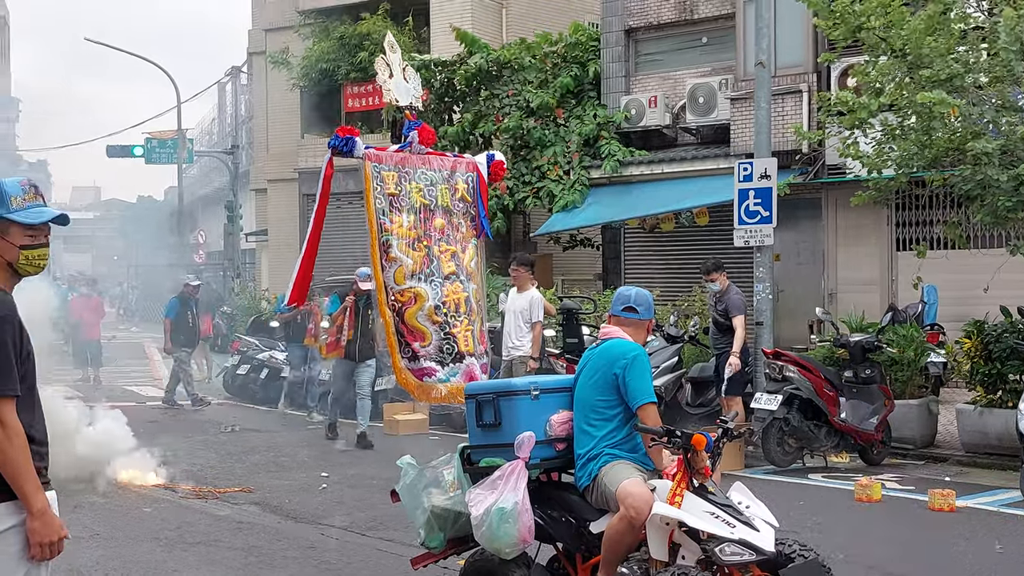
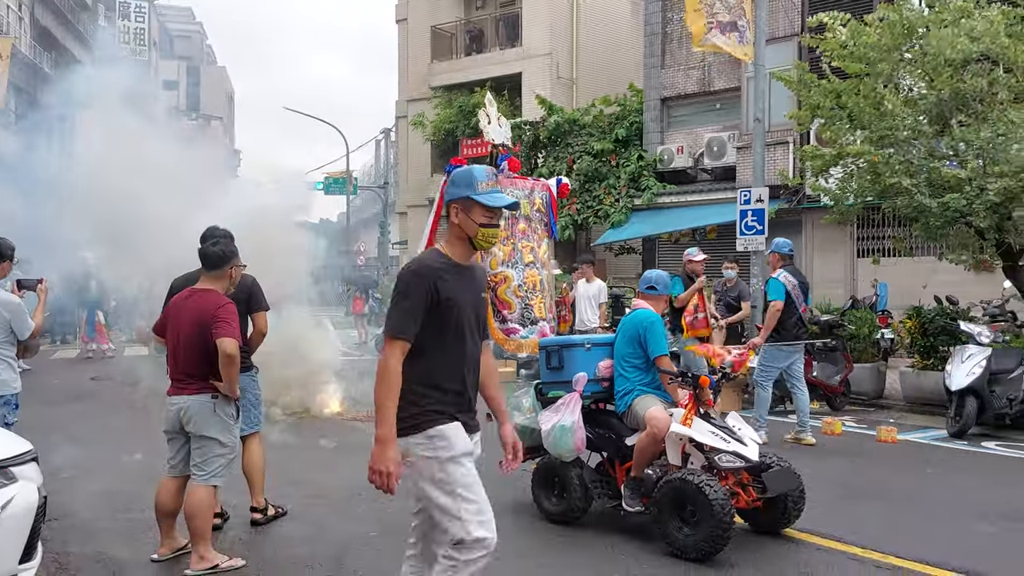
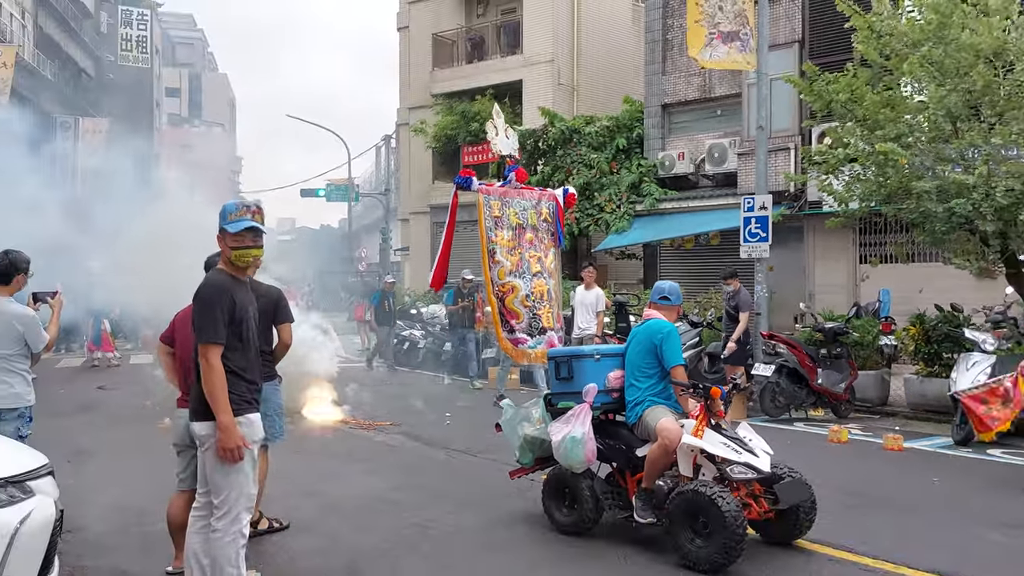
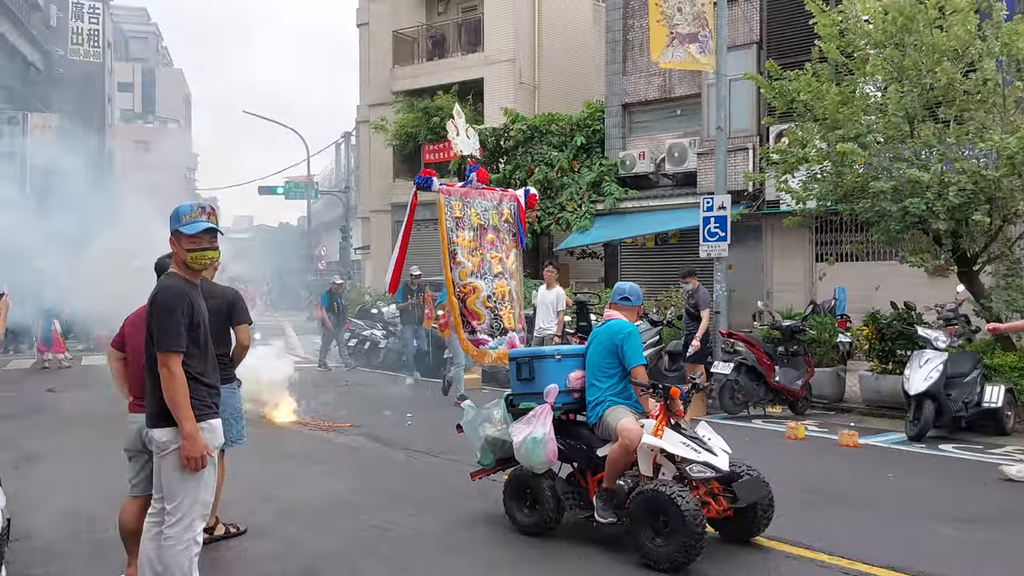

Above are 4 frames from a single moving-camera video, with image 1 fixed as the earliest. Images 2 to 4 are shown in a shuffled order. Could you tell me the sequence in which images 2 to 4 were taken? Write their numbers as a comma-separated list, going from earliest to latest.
4, 3, 2
